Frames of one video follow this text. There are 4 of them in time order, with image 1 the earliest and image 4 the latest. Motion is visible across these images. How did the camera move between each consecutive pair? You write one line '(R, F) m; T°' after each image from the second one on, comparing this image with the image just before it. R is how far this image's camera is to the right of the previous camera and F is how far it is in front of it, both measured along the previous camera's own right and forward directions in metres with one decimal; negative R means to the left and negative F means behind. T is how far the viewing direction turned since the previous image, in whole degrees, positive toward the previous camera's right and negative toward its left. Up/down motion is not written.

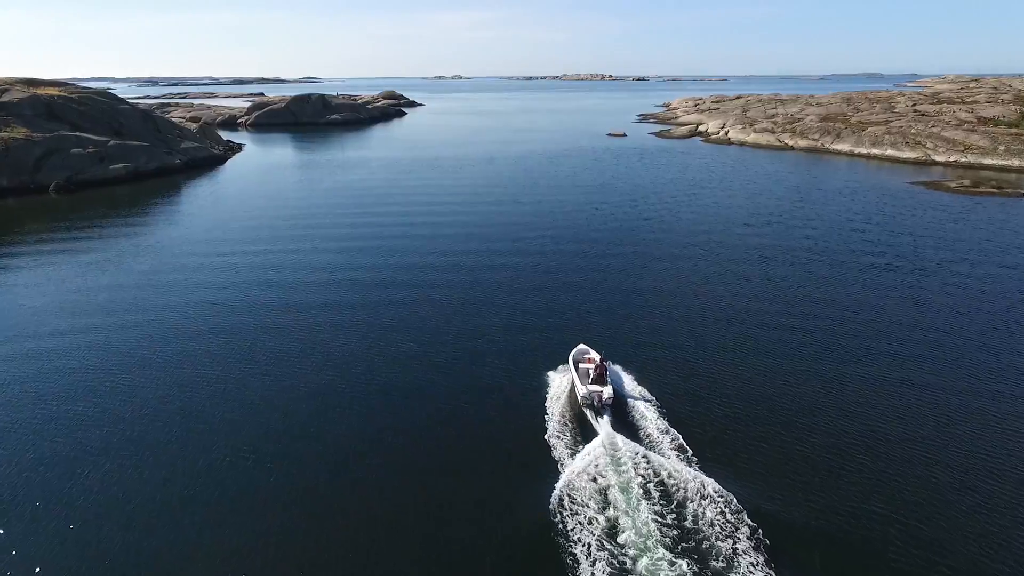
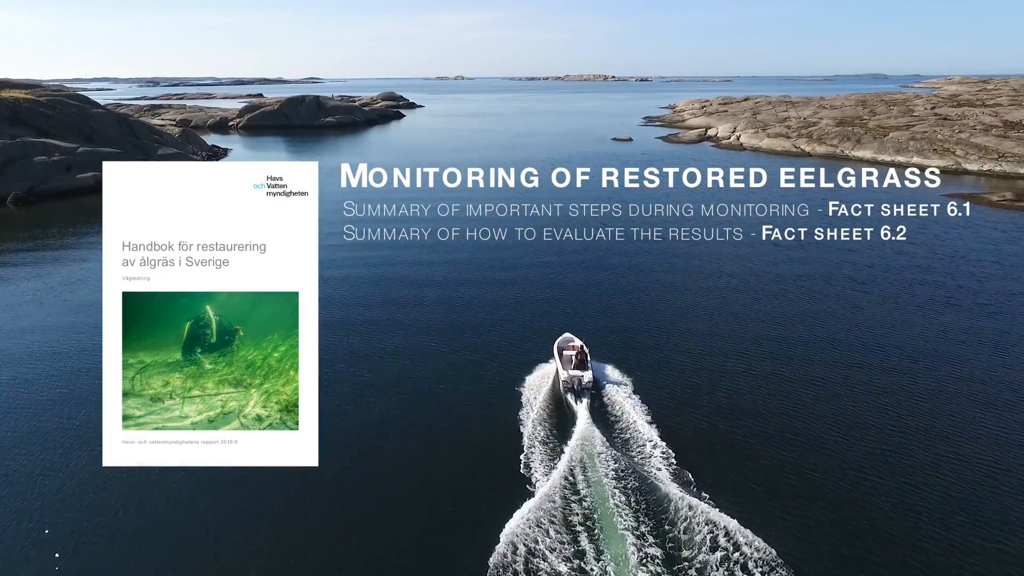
(0.0, +2.3) m; 0°
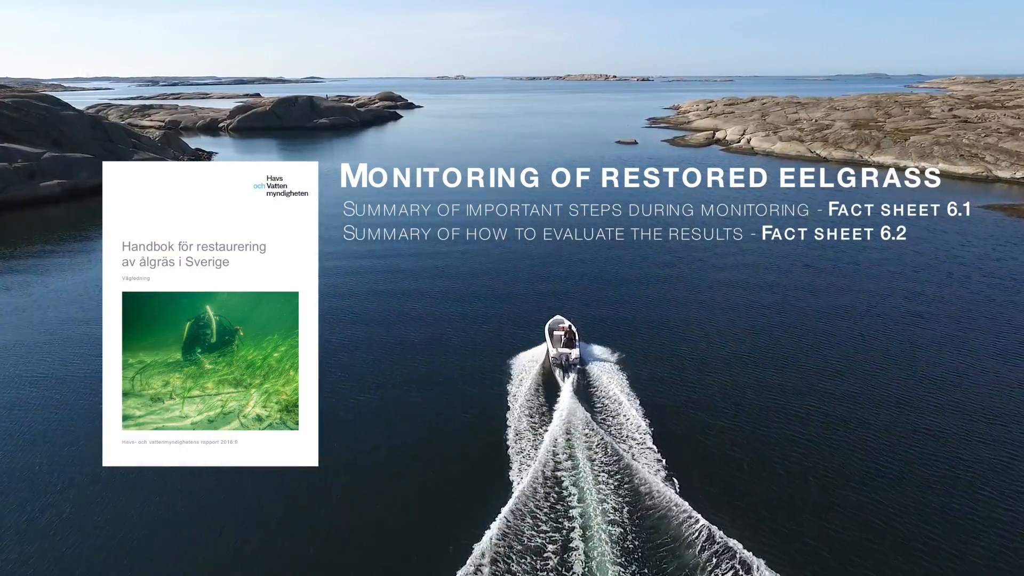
(0.0, +2.1) m; 0°
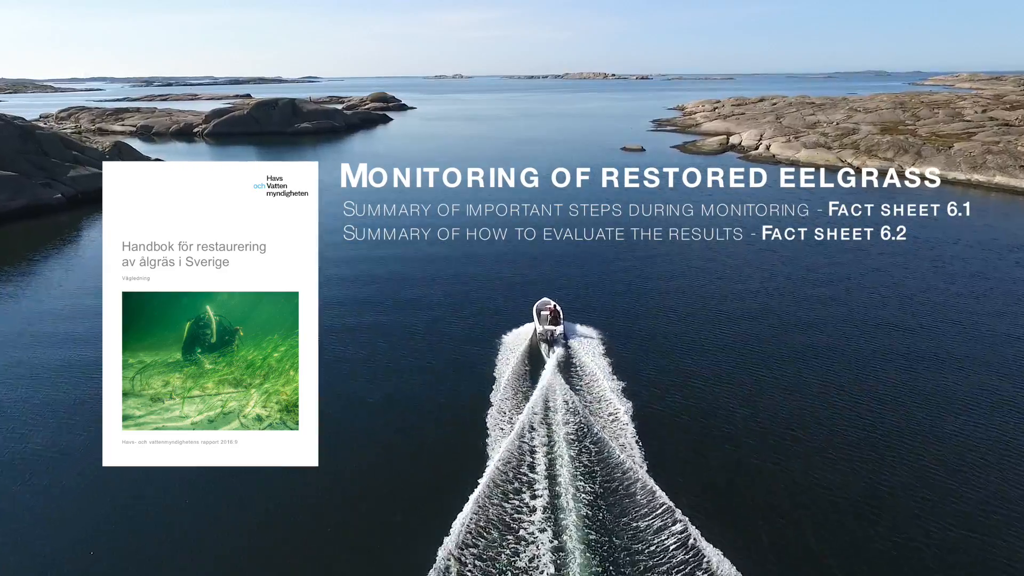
(-0.2, +2.7) m; 0°
